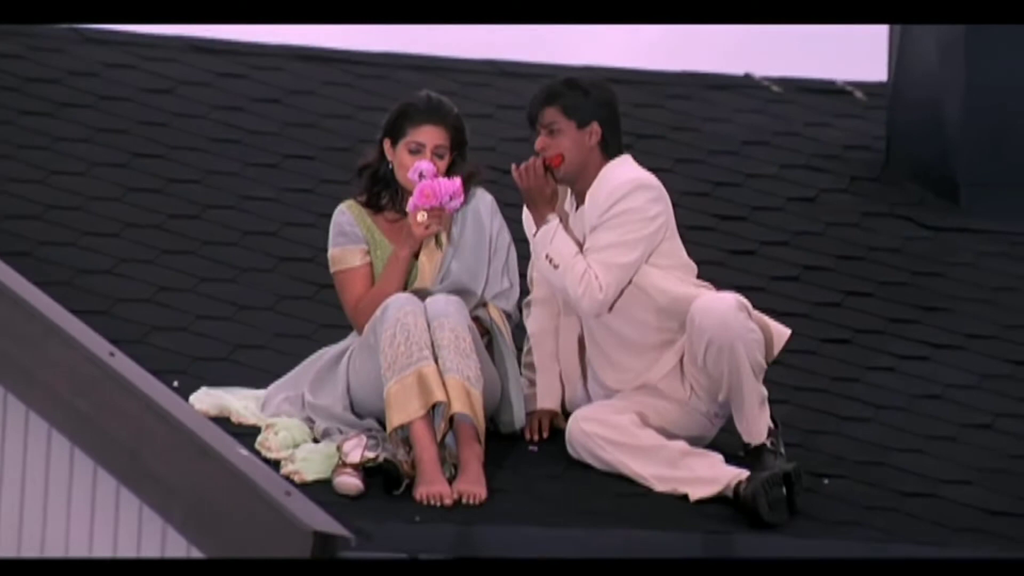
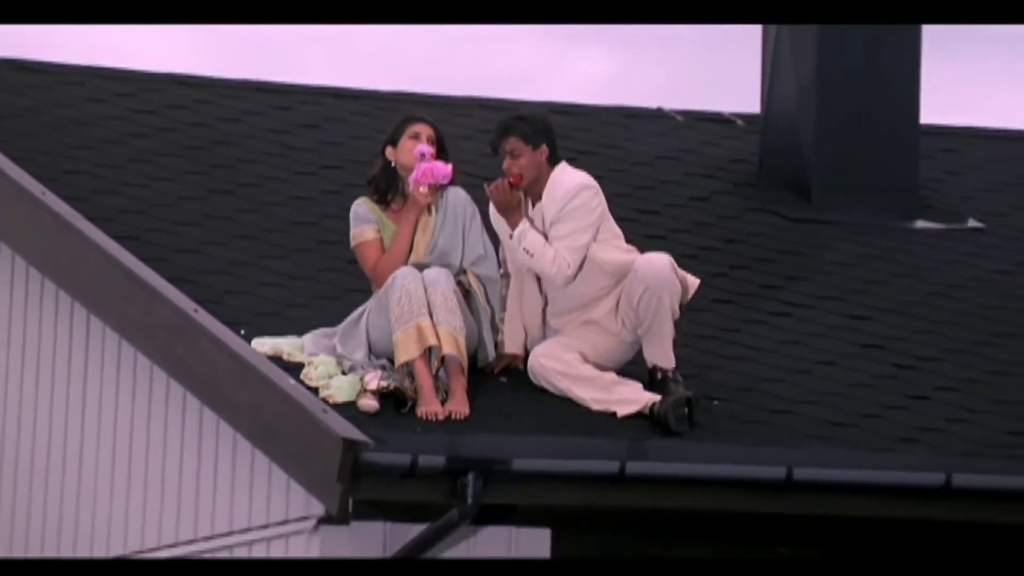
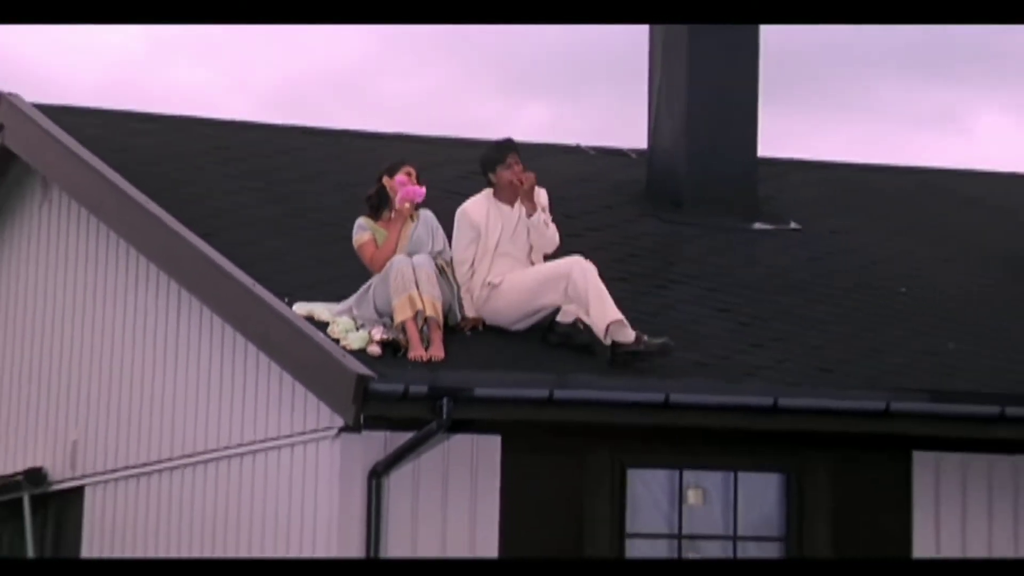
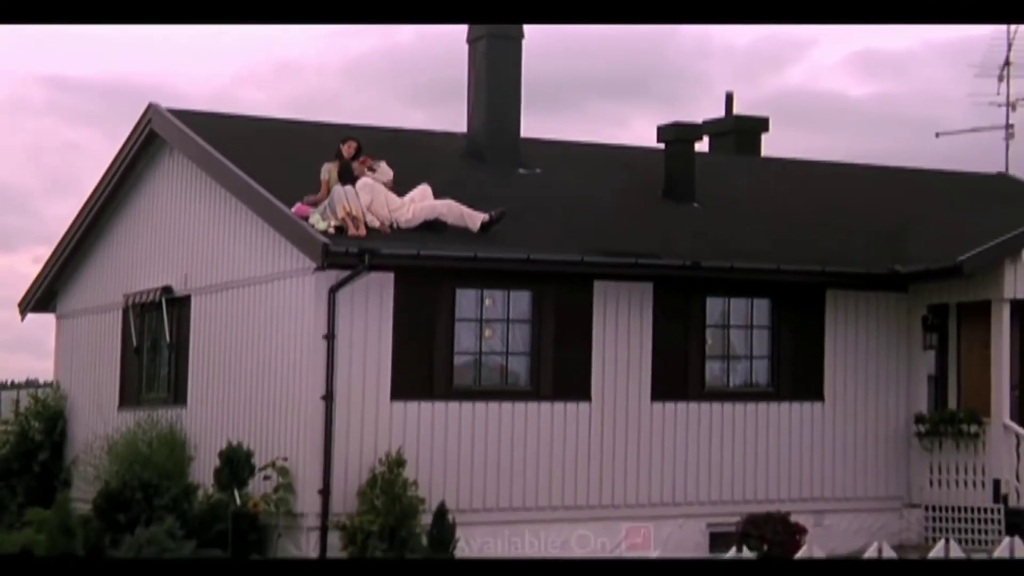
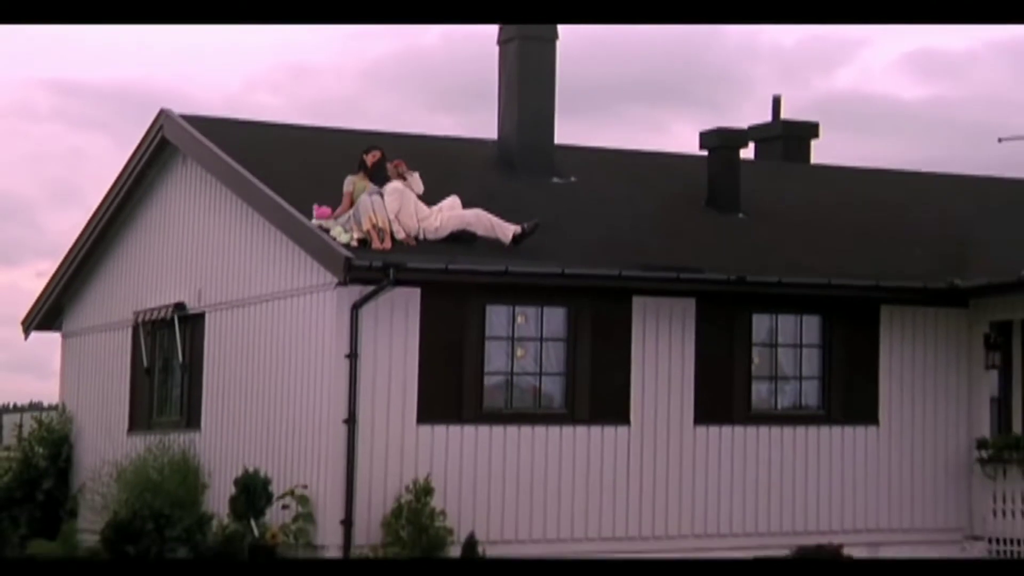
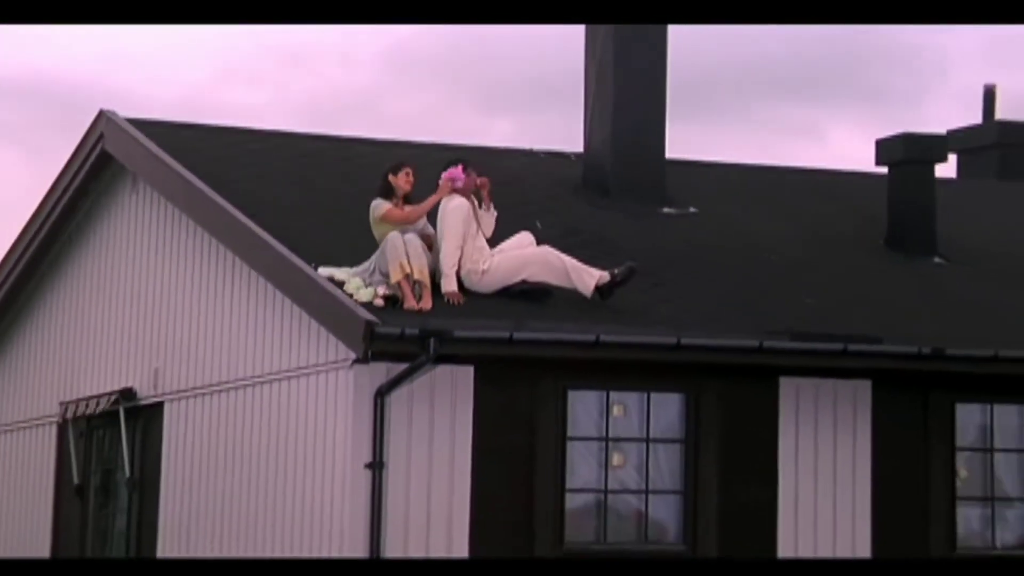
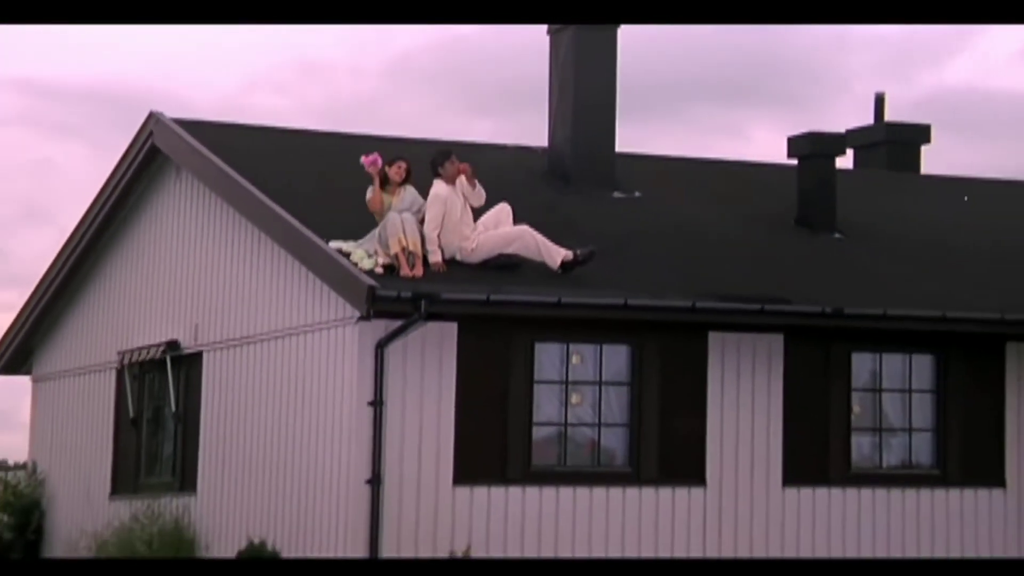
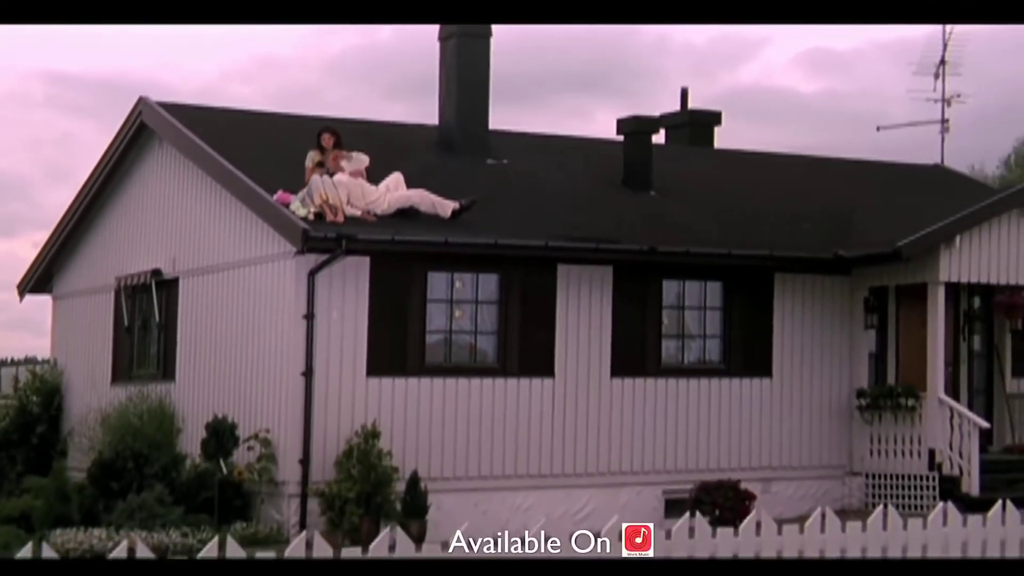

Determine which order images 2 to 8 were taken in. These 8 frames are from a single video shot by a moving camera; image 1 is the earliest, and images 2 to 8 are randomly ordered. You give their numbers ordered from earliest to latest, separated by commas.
2, 3, 6, 7, 5, 4, 8
